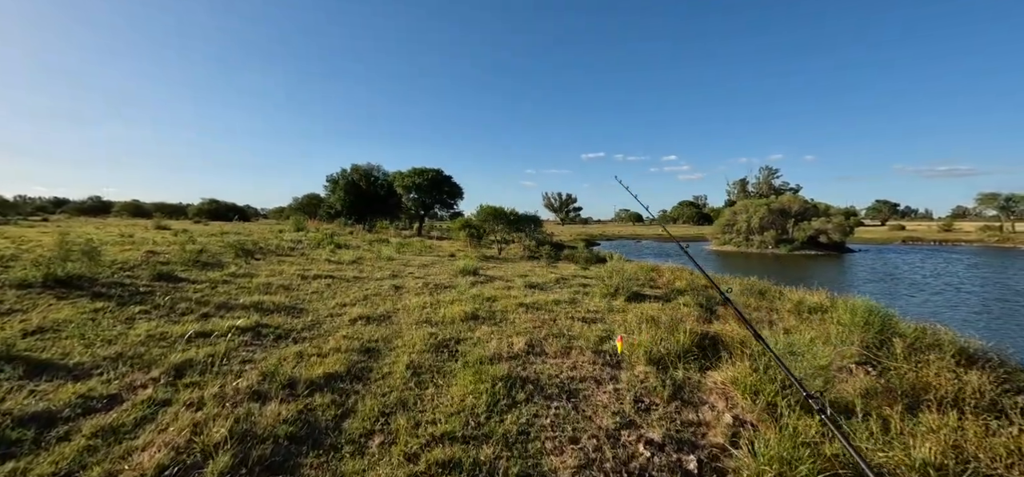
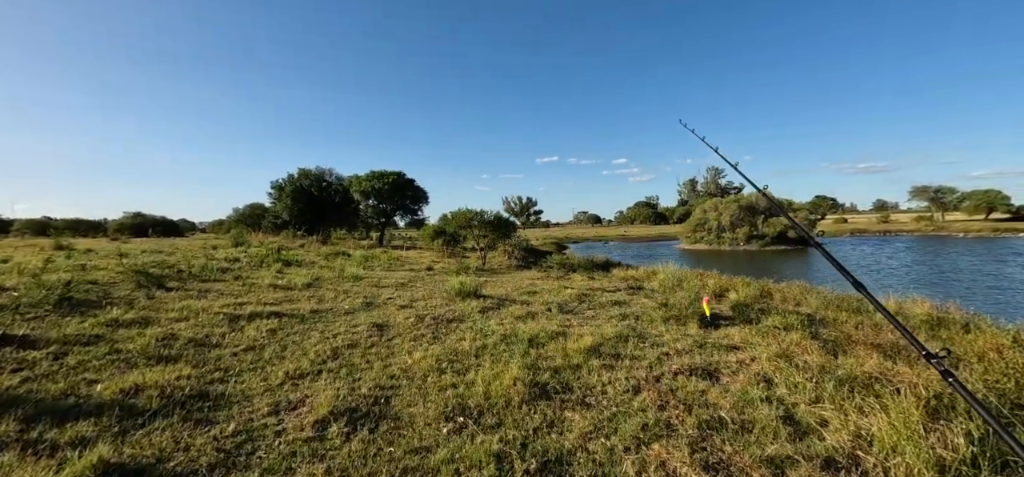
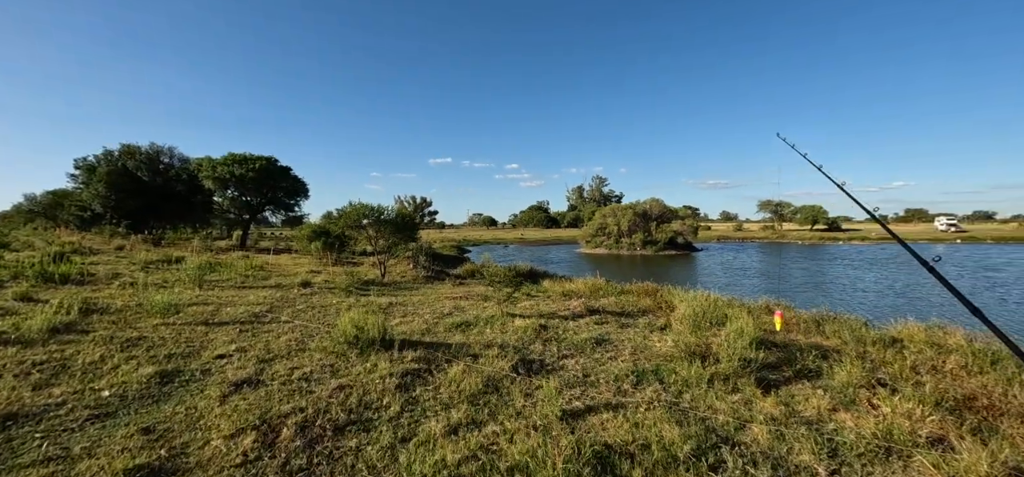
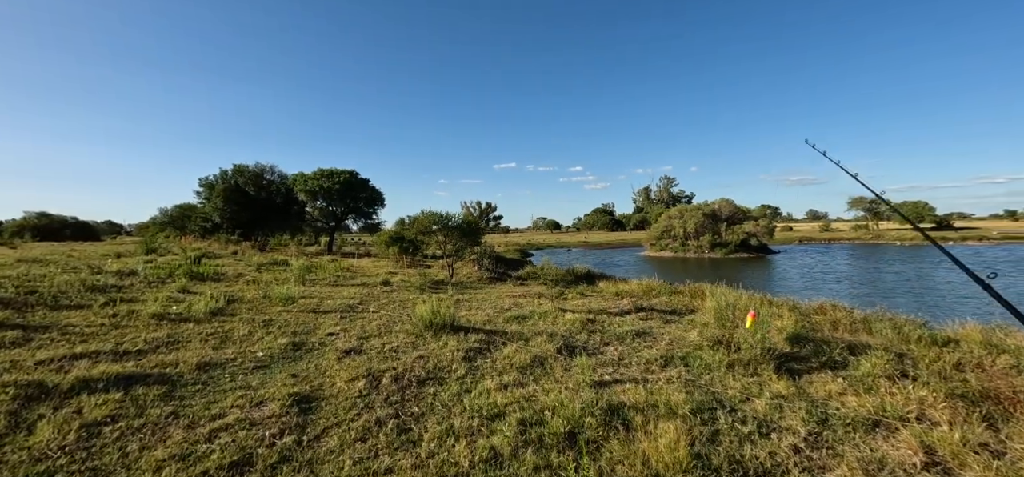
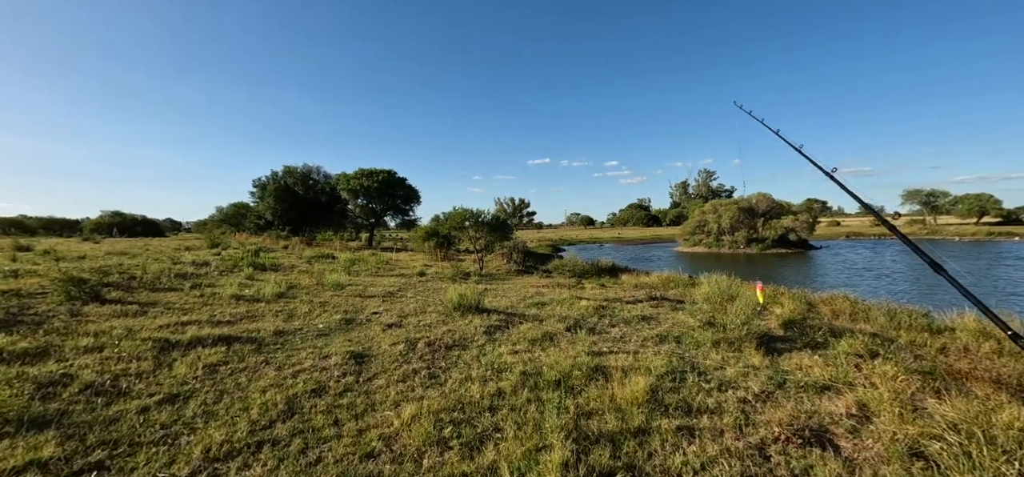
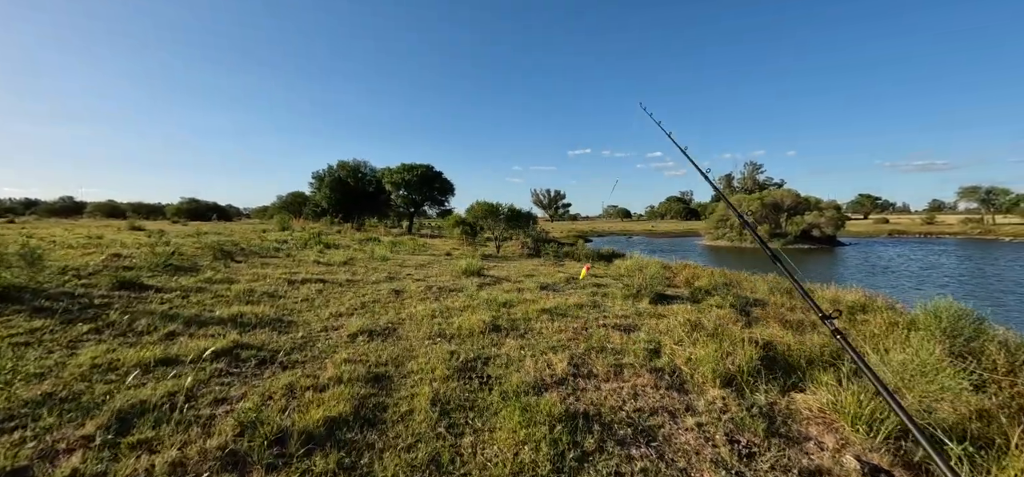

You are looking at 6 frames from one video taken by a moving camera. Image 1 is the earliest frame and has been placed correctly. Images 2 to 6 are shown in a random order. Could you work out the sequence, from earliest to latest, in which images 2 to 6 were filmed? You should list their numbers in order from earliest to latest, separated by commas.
6, 2, 5, 4, 3
